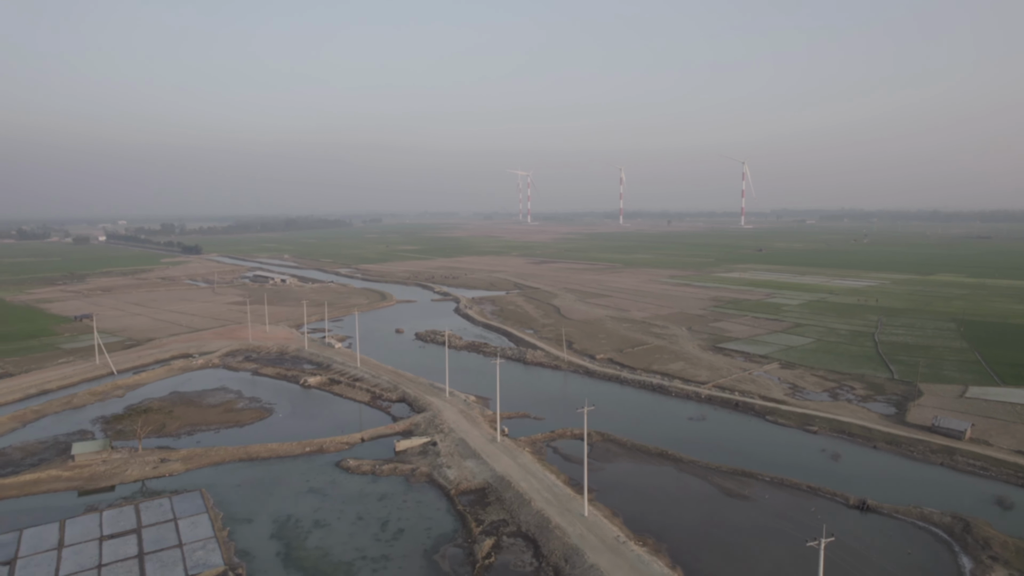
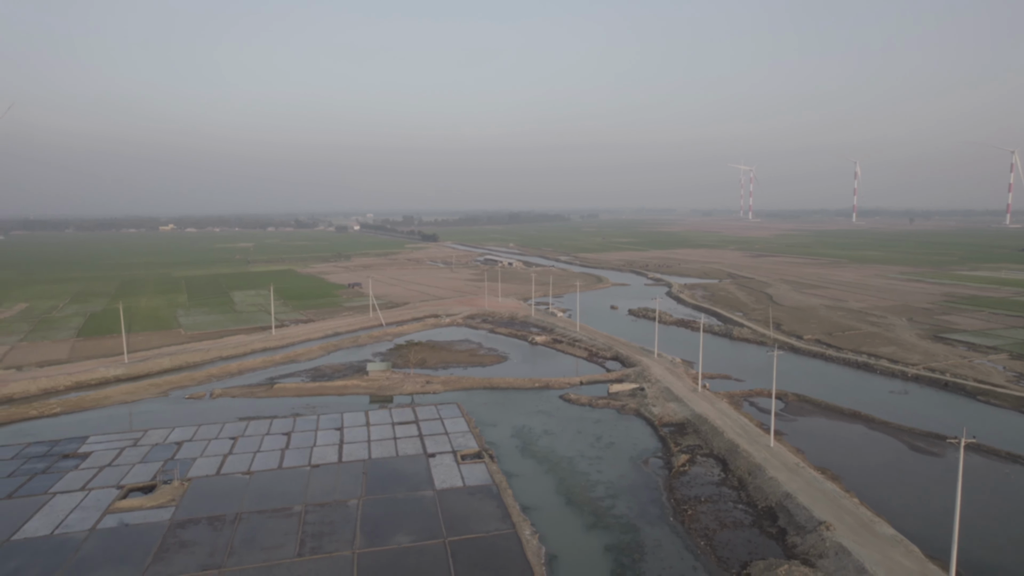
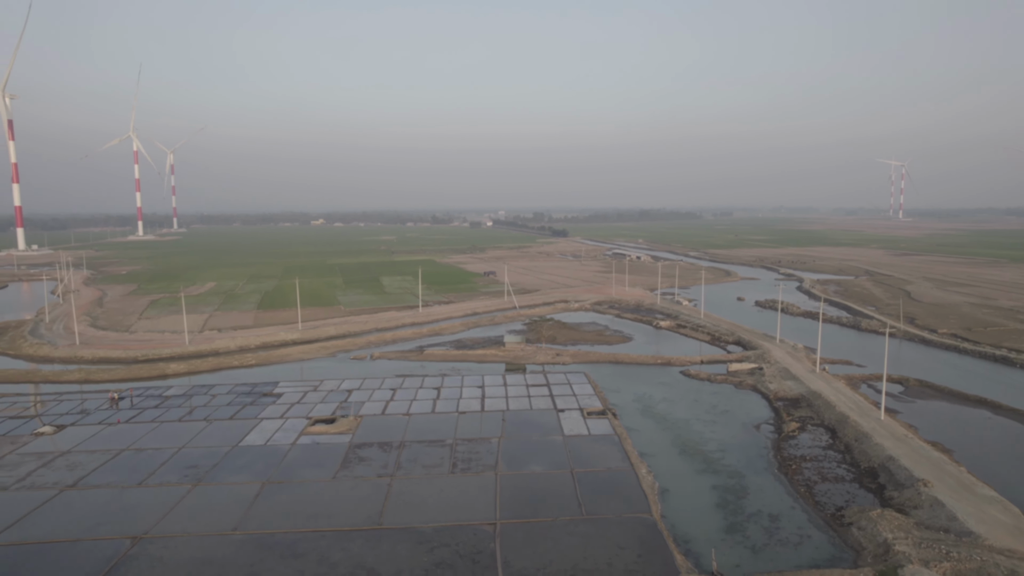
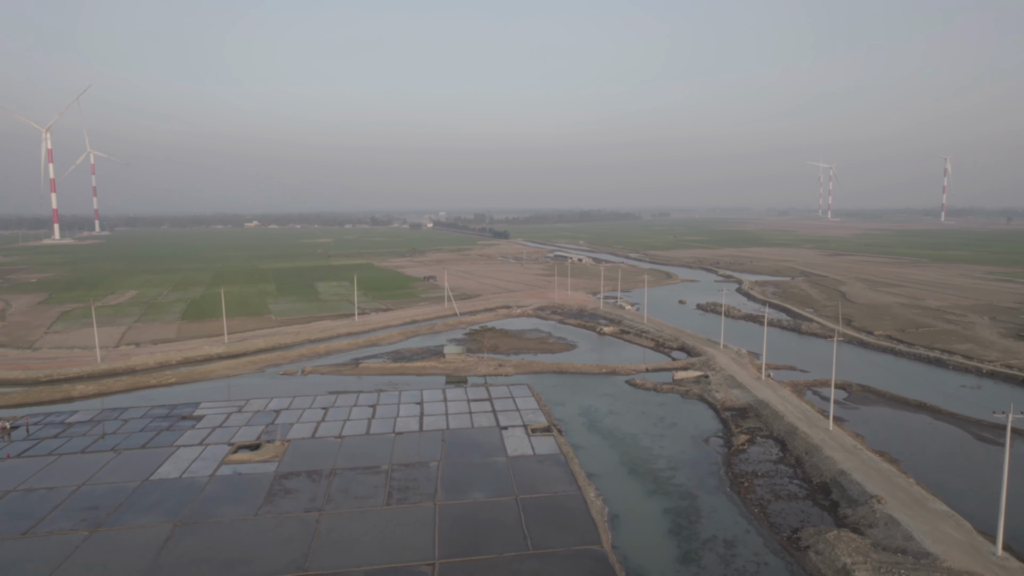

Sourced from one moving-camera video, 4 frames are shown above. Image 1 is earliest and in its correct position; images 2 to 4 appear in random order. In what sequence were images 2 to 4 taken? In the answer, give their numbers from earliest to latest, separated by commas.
2, 4, 3
